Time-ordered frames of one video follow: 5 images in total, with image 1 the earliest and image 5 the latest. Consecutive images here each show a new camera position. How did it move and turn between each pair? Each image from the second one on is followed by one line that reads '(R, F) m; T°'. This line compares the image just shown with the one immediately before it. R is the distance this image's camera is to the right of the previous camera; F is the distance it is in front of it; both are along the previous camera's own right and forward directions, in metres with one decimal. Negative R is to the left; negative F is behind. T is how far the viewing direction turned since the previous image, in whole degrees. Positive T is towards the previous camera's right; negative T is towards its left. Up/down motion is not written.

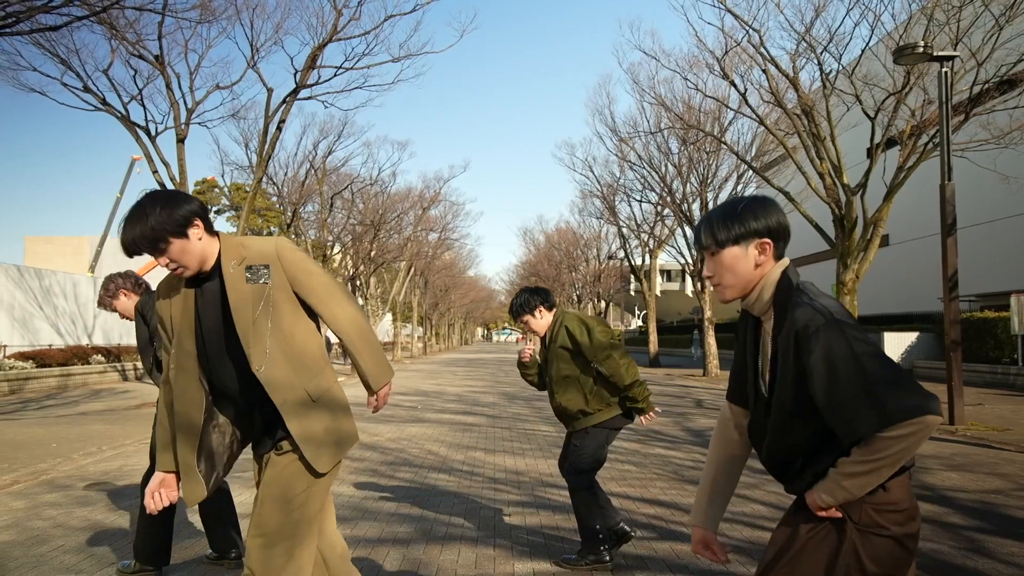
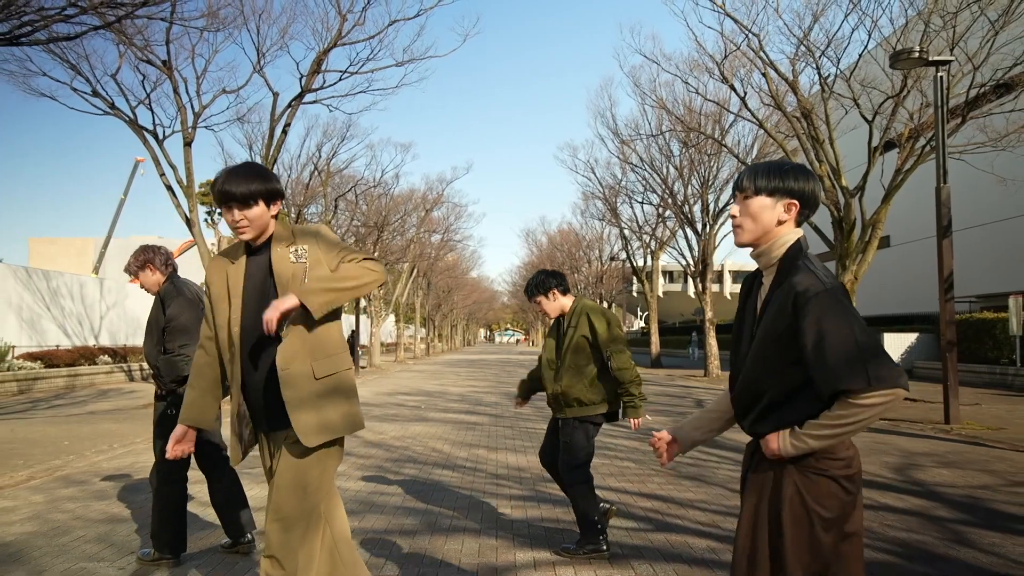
(0.0, -0.2) m; 0°
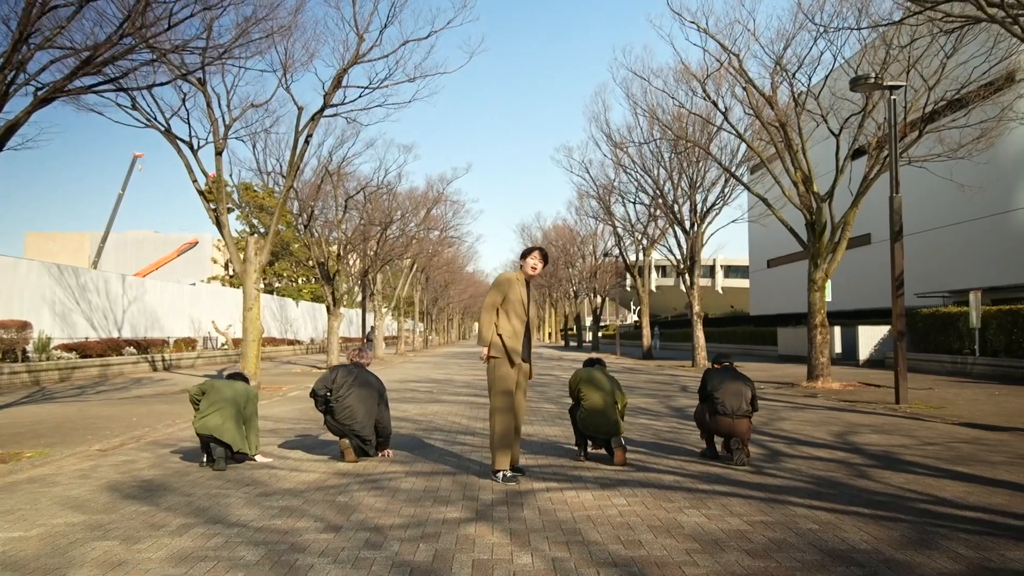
(-0.2, -1.7) m; 0°
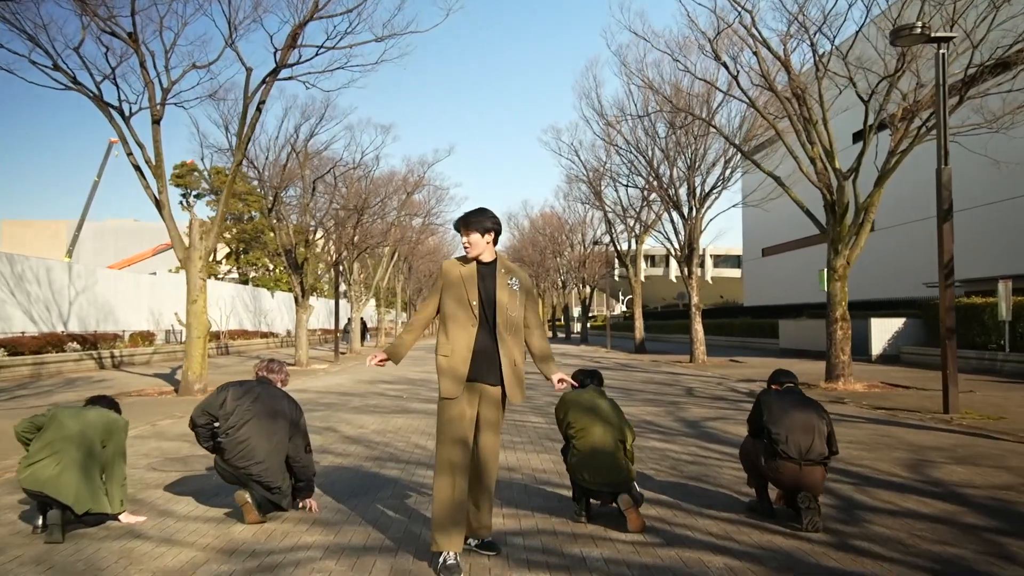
(+0.1, +2.3) m; +1°
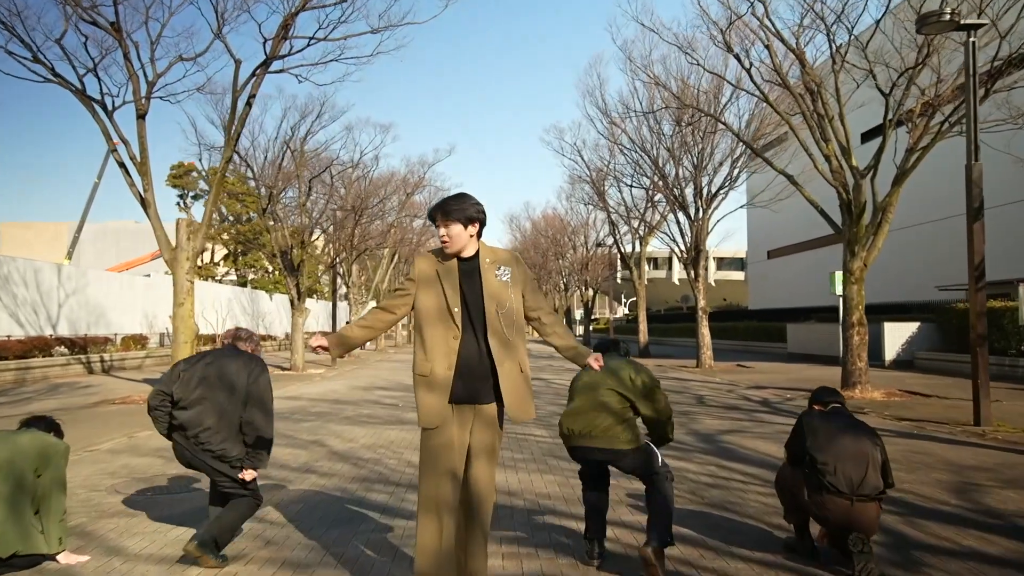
(0.0, +0.8) m; 0°
